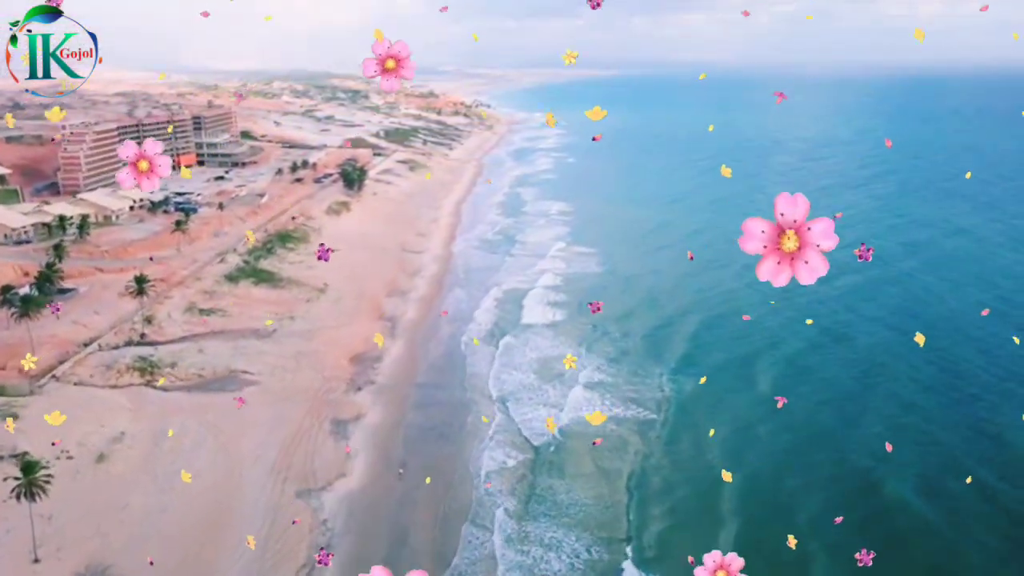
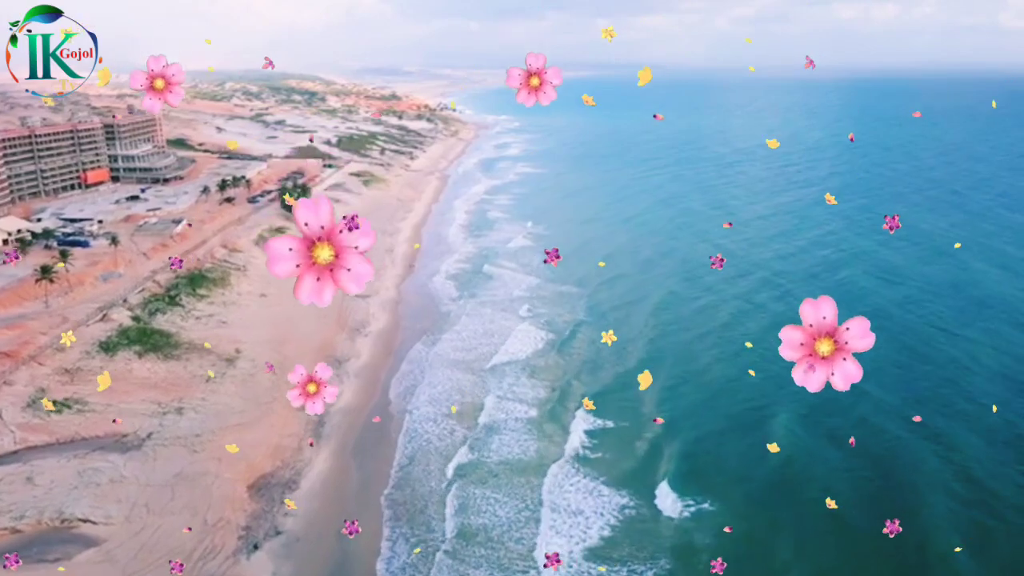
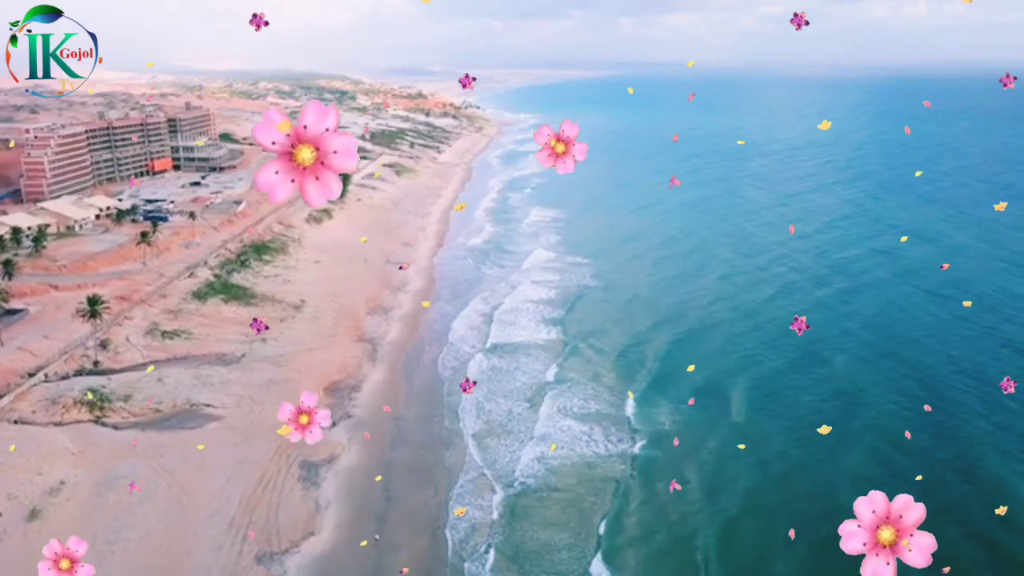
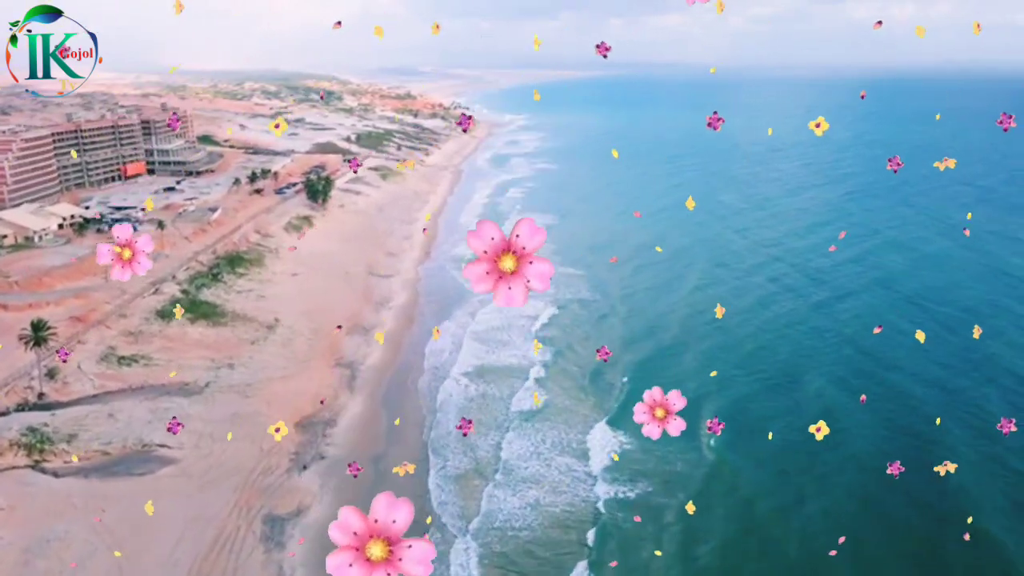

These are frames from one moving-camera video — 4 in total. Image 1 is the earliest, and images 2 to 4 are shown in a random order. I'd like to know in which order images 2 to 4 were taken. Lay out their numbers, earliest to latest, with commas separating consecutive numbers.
3, 4, 2
